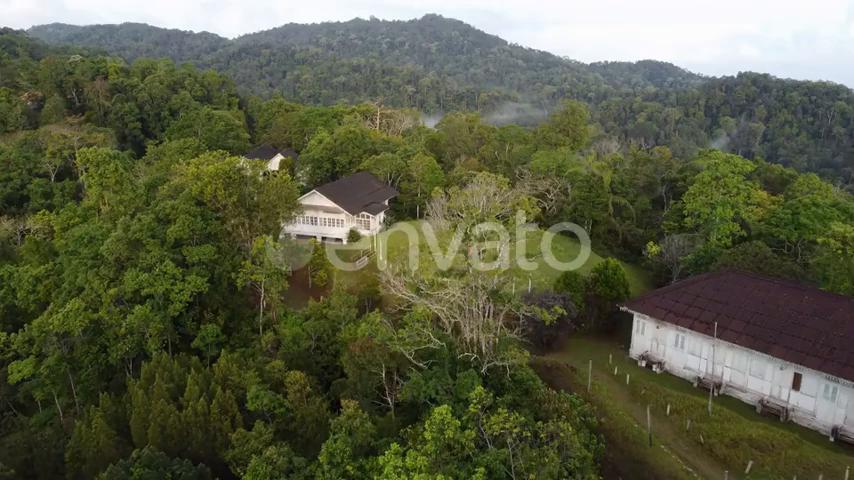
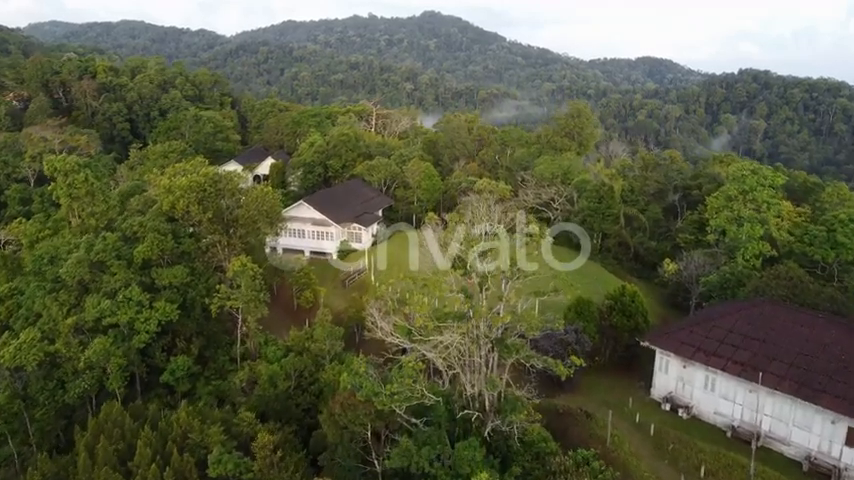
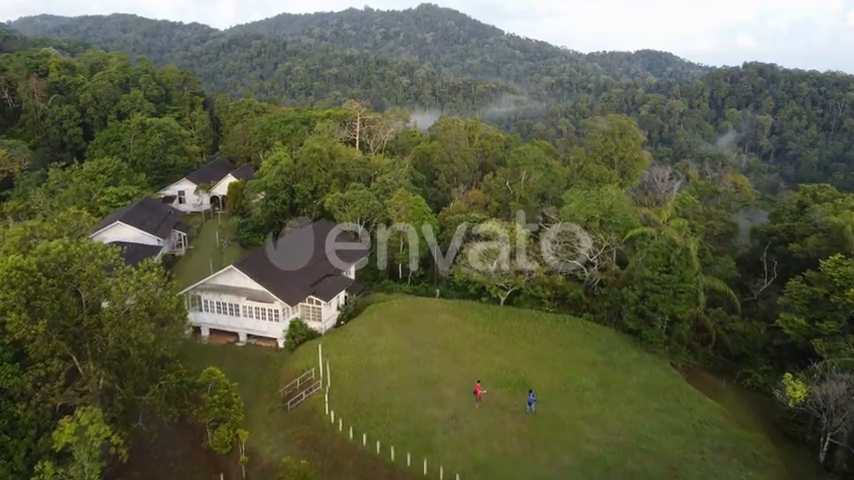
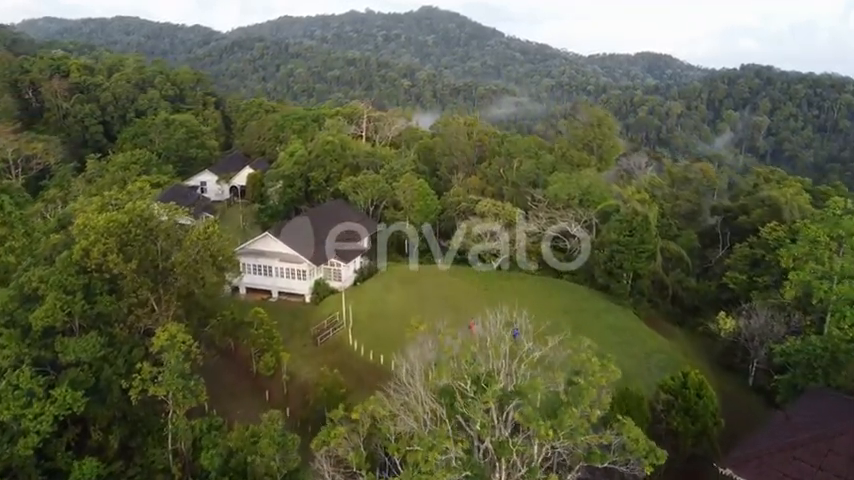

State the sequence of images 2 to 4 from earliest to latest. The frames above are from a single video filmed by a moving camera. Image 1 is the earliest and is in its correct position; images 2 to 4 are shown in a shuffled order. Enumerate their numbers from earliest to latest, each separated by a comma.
2, 4, 3
